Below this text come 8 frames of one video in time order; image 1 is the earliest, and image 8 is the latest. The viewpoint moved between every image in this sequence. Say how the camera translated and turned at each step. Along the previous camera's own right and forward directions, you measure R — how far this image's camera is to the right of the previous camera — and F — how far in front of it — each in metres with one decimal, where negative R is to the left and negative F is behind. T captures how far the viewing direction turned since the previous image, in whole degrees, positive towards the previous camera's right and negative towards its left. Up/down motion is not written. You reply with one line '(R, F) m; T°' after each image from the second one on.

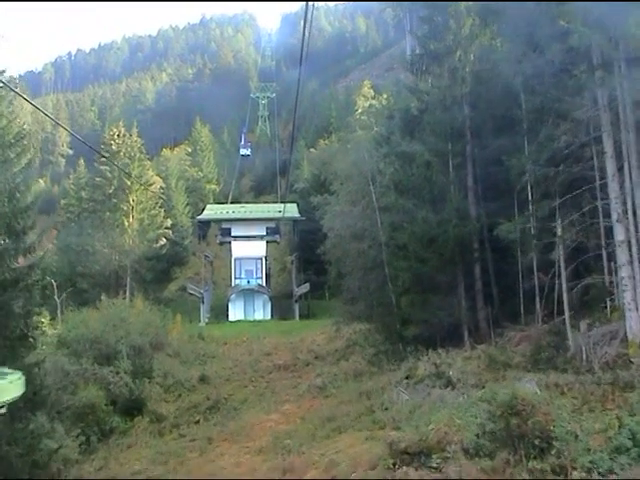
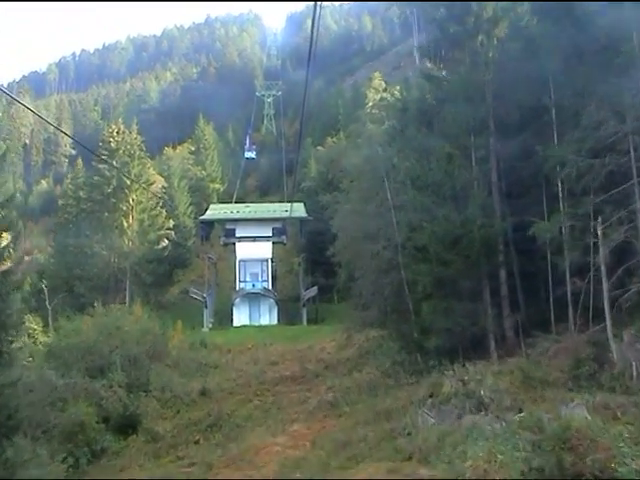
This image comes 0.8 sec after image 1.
(-0.1, +1.9) m; 0°
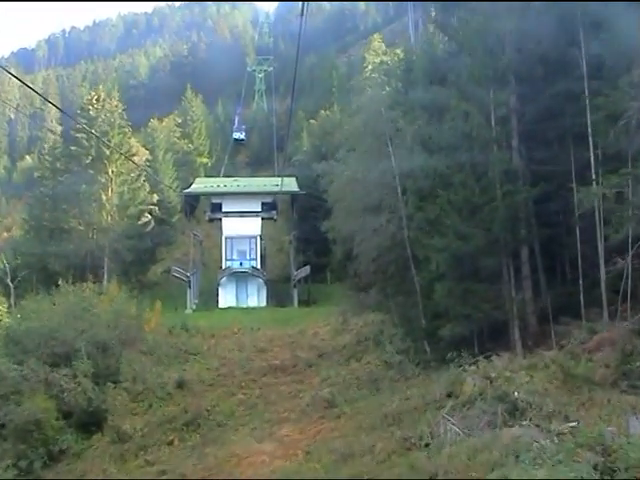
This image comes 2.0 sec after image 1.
(-0.1, +2.8) m; 0°
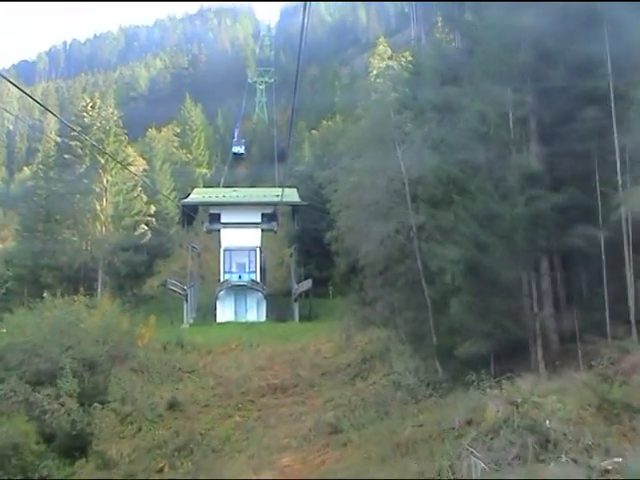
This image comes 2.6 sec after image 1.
(0.0, +1.4) m; 0°
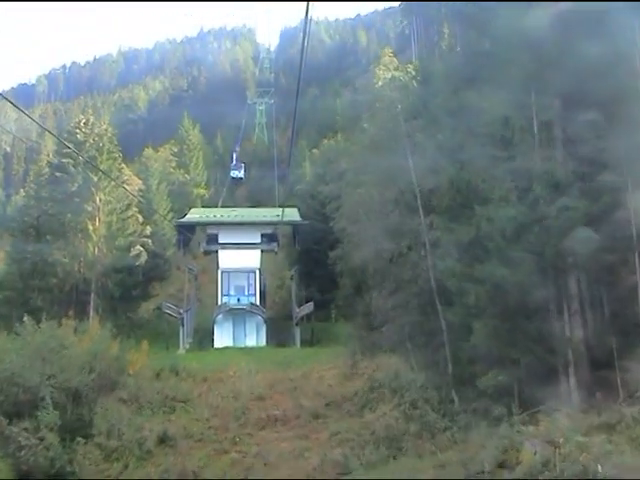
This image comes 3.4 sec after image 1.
(-0.1, +1.6) m; 0°
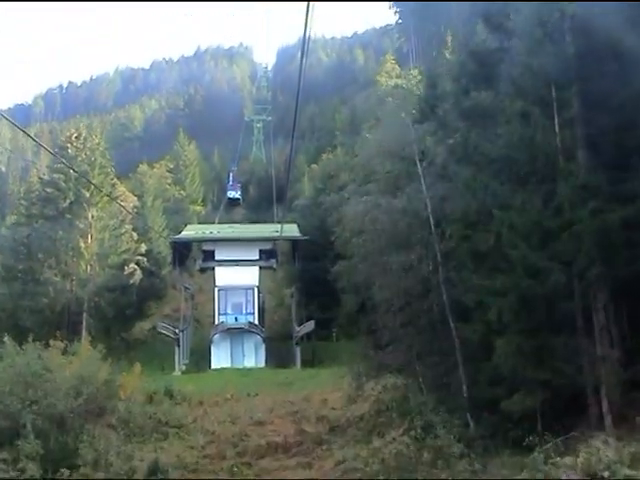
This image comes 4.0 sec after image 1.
(-0.1, +1.3) m; 0°
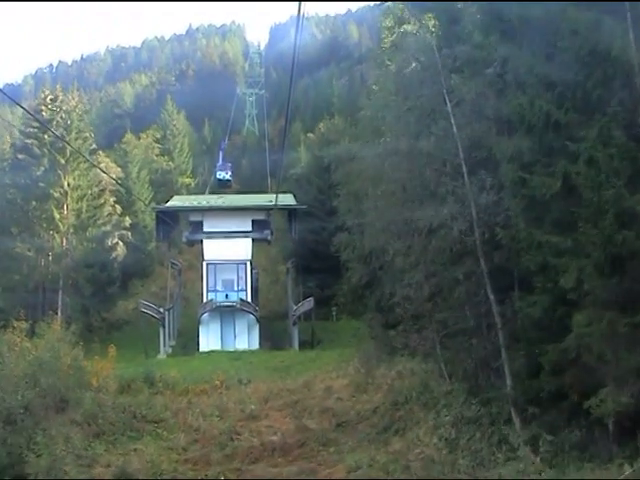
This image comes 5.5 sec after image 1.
(-0.1, +3.1) m; 0°
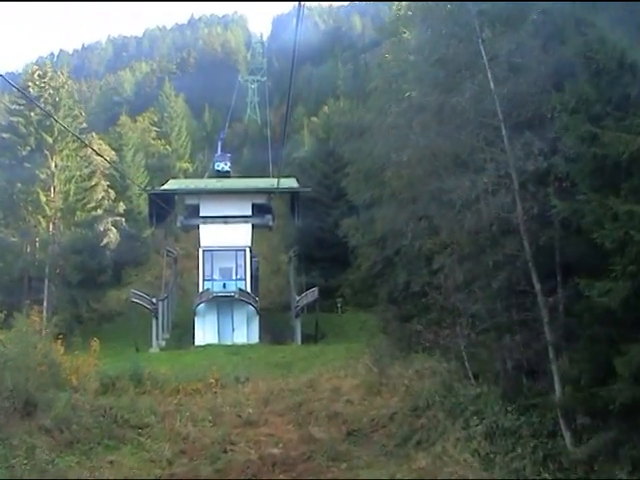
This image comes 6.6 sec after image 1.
(-0.1, +2.1) m; 0°
